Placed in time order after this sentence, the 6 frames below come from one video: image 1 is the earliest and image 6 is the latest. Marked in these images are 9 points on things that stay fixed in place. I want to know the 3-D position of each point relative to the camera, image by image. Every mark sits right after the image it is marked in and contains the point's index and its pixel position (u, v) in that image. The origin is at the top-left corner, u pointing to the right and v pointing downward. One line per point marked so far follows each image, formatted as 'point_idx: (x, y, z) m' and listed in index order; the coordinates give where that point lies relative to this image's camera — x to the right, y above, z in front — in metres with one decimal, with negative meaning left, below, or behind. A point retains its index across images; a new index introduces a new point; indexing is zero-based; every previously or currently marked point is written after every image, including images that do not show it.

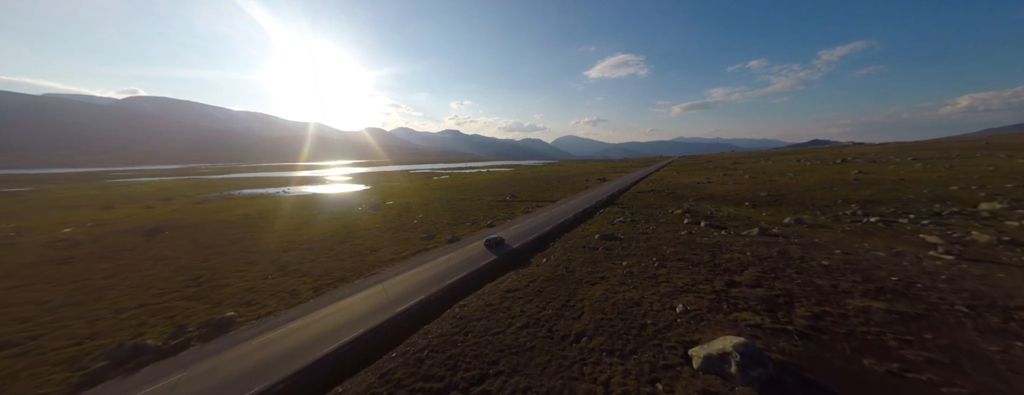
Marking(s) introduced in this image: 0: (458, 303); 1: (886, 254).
0: (-2.5, -4.7, +12.9) m
1: (+21.7, -3.3, +16.6) m
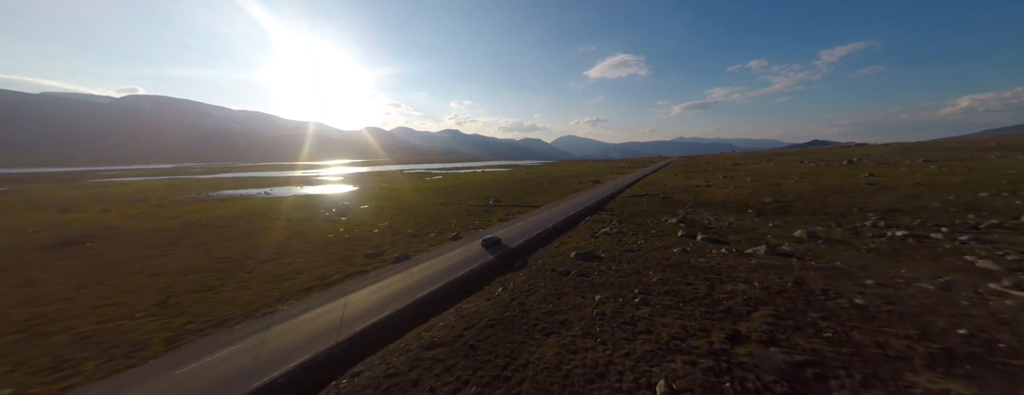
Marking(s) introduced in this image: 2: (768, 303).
0: (-5.2, -5.4, +9.2) m
1: (+19.0, -4.1, +12.9) m
2: (+10.7, -4.4, +12.0) m
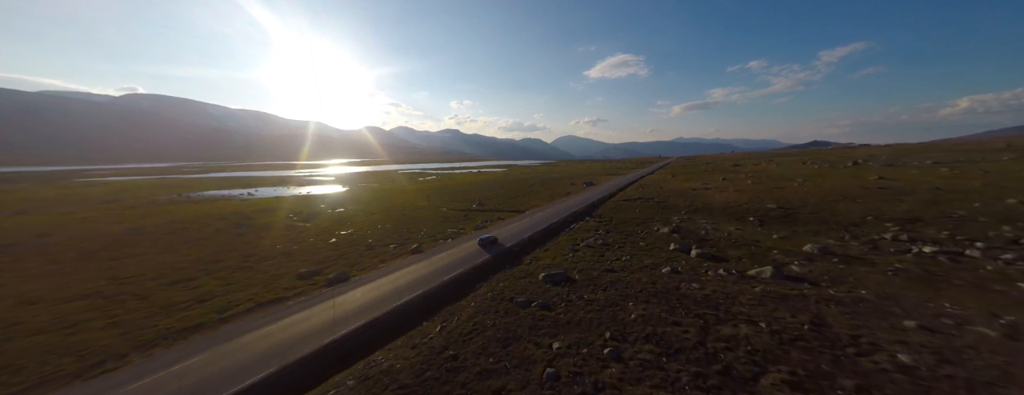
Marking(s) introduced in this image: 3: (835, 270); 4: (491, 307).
0: (-7.6, -6.0, +6.0) m
1: (+16.6, -4.7, +9.8) m
2: (+8.3, -5.0, +8.9) m
3: (+17.9, -4.1, +15.9) m
4: (-1.0, -4.9, +13.1) m
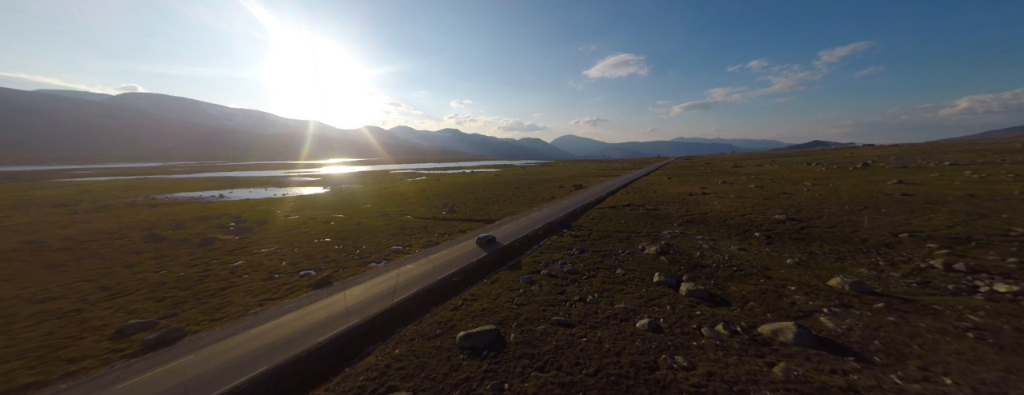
0: (-11.2, -6.9, +1.0) m
1: (+13.0, -5.6, +4.9) m
2: (+4.7, -6.0, +3.9) m
3: (+14.3, -5.0, +10.9) m
4: (-4.6, -5.9, +8.1) m
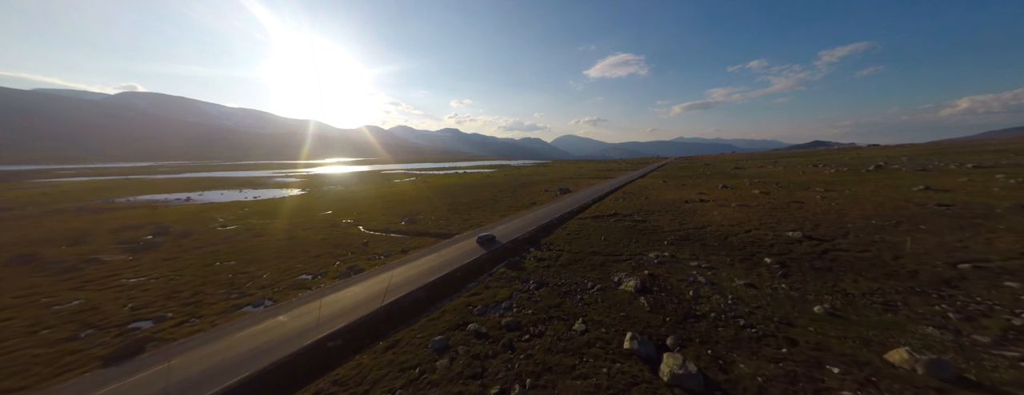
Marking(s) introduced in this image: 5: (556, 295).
0: (-15.0, -8.0, -4.3) m
1: (+9.2, -6.7, -0.4) m
2: (+0.9, -7.0, -1.4) m
3: (+10.5, -6.0, +5.6) m
4: (-8.4, -6.9, +2.8) m
5: (+2.5, -5.2, +15.9) m
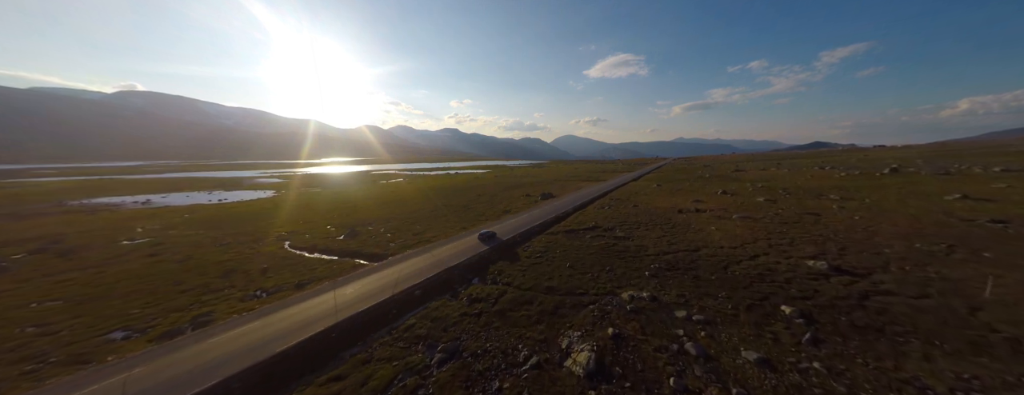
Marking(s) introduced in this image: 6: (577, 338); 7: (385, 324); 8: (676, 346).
0: (-19.2, -9.0, -10.0) m
1: (+5.0, -7.7, -6.1) m
2: (-3.3, -8.0, -7.1) m
3: (+6.3, -7.1, -0.1) m
4: (-12.6, -7.9, -2.9) m
5: (-1.7, -6.3, +10.2) m
6: (+2.9, -5.8, +12.3) m
7: (-6.1, -6.0, +14.0) m
8: (+6.6, -5.7, +11.6) m
